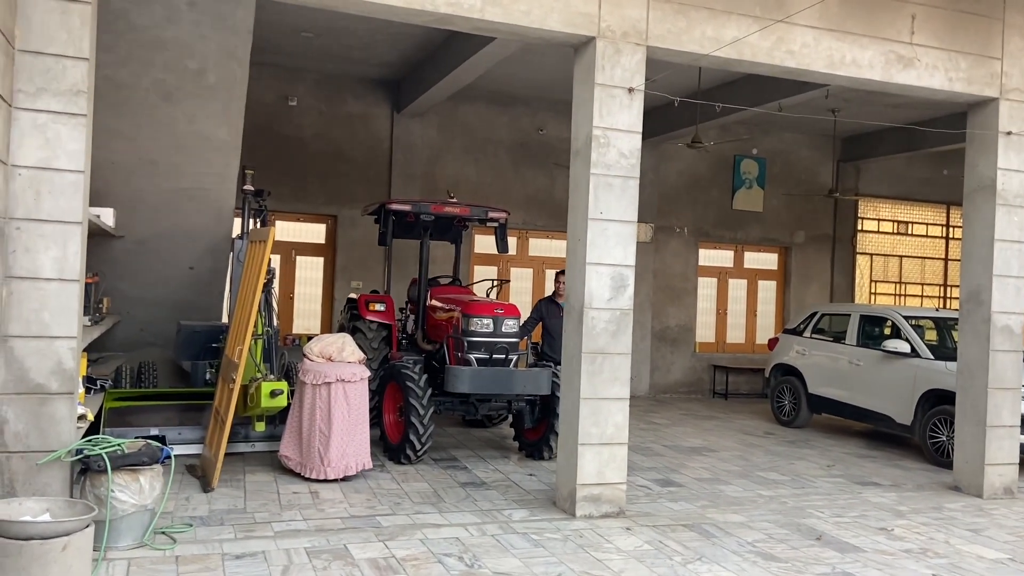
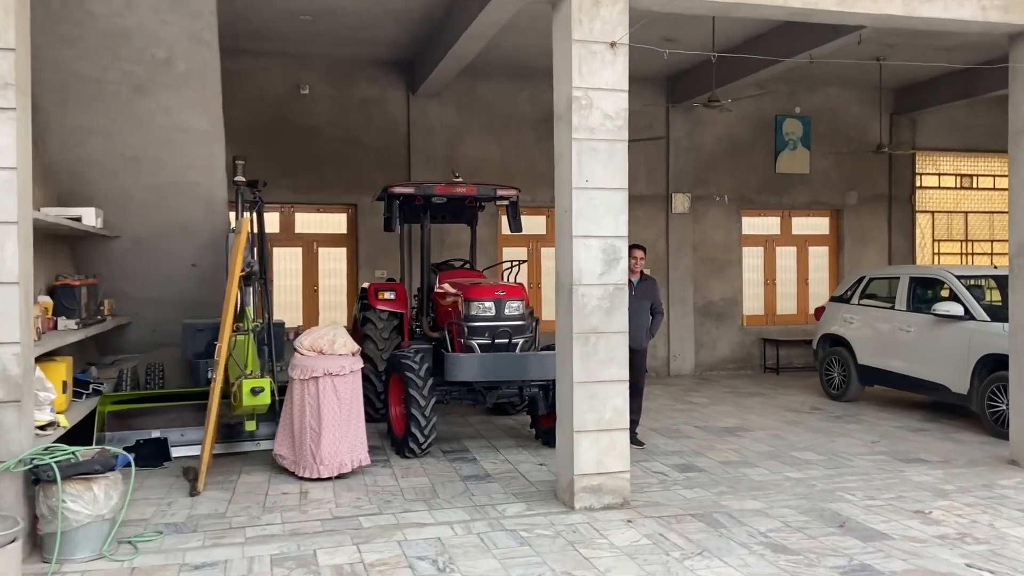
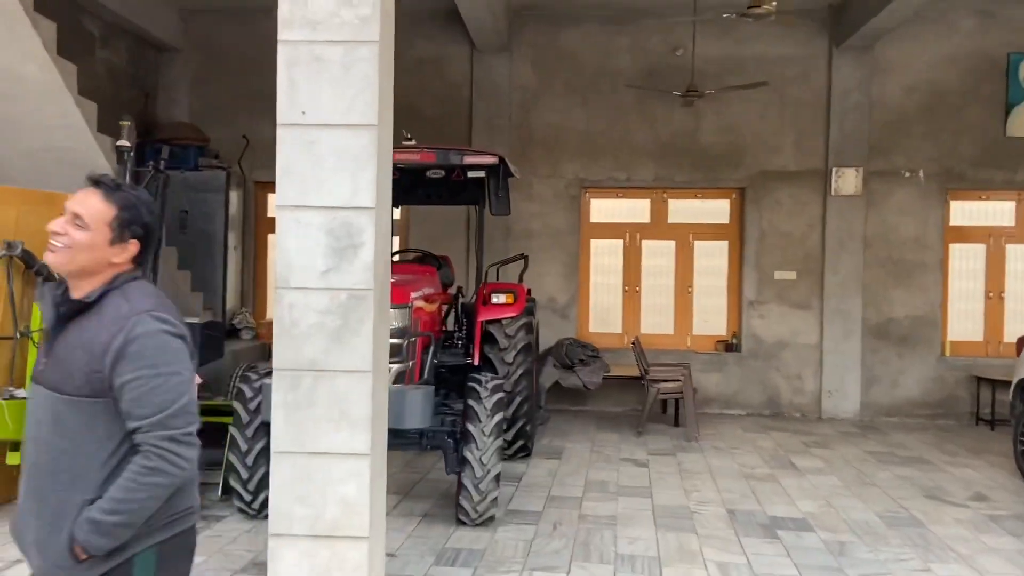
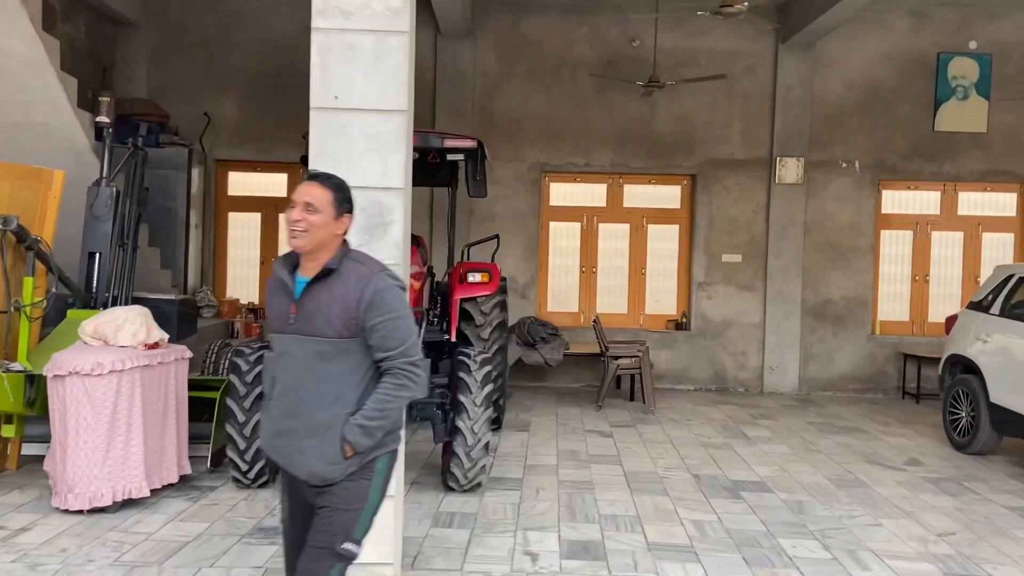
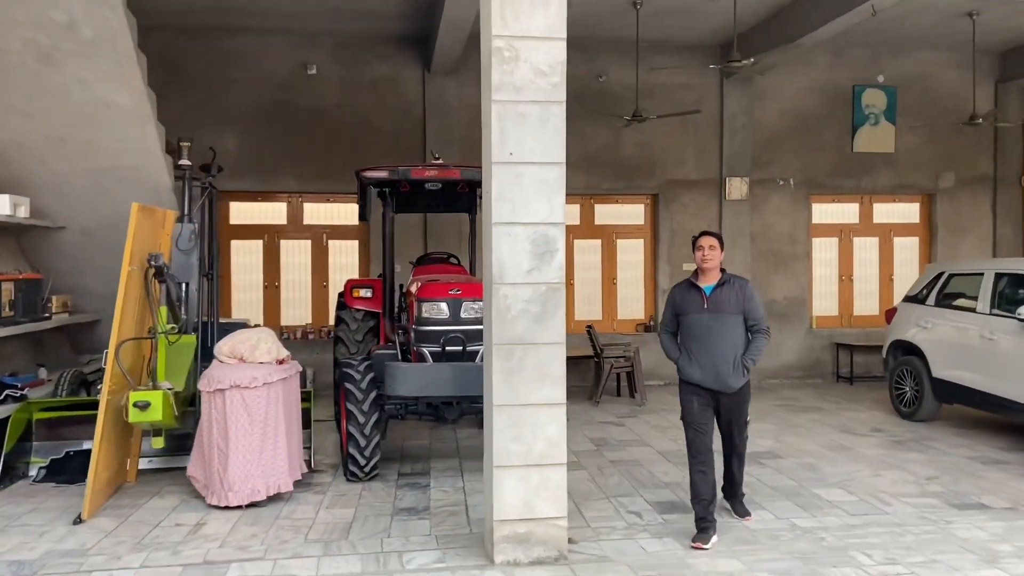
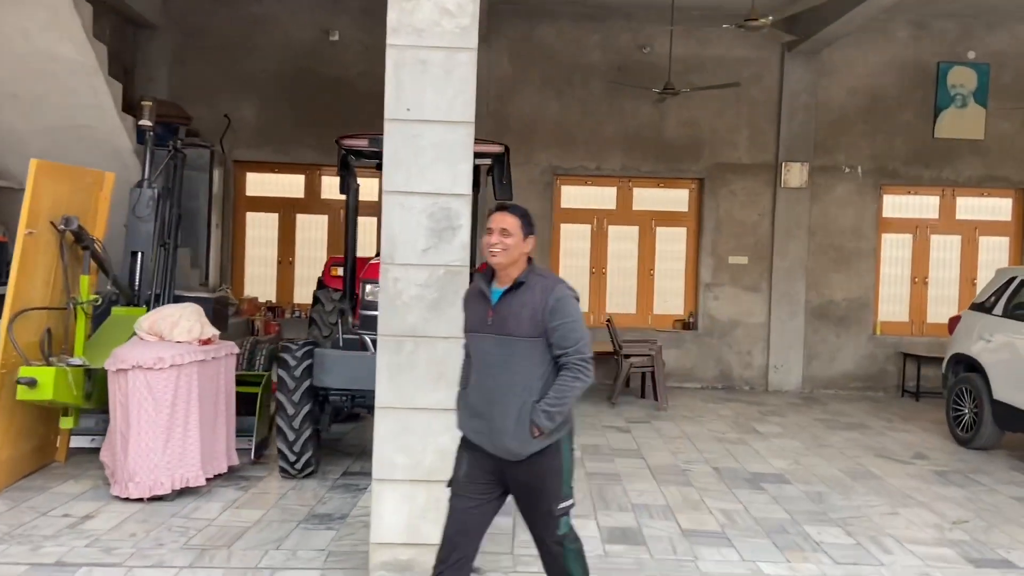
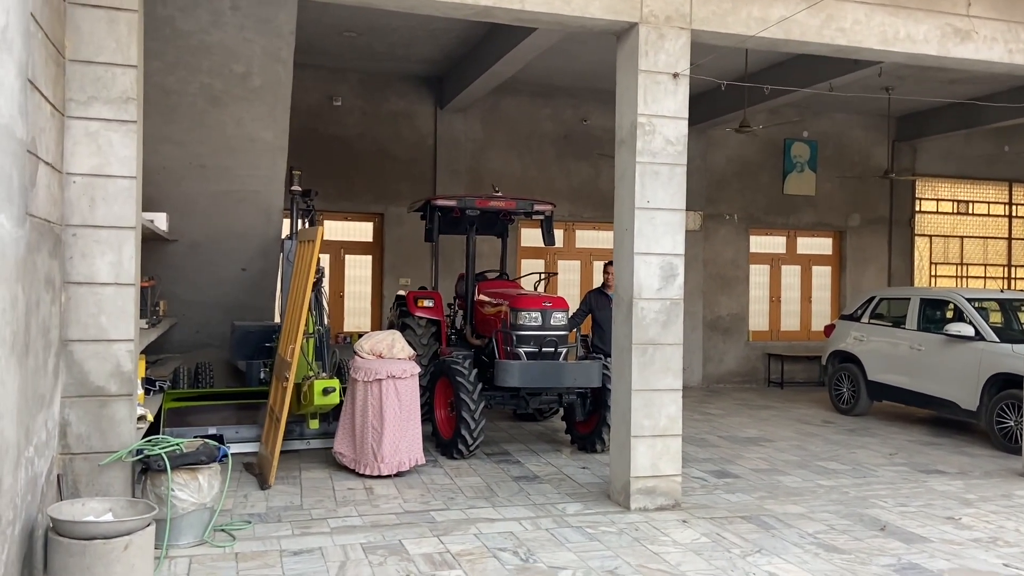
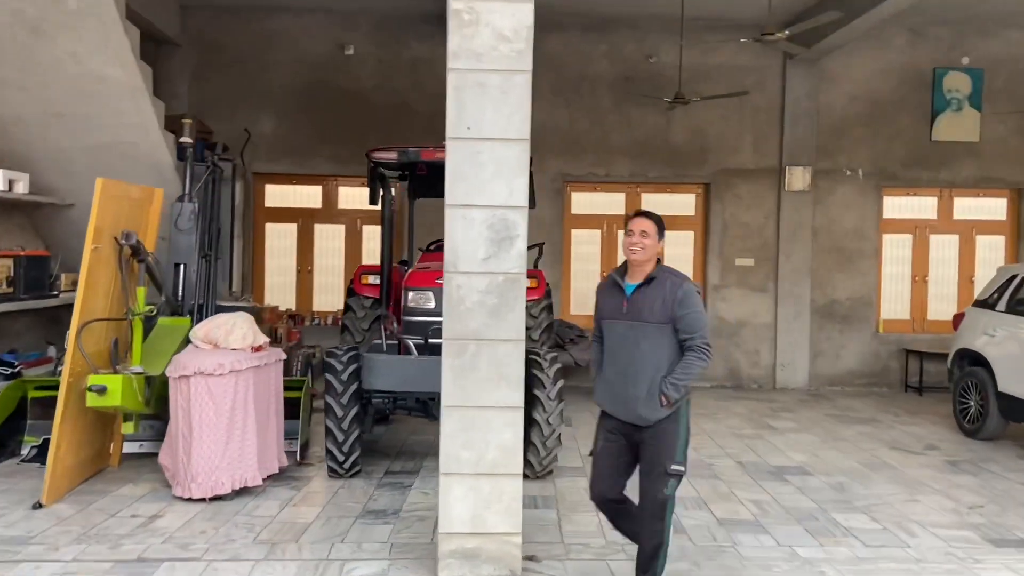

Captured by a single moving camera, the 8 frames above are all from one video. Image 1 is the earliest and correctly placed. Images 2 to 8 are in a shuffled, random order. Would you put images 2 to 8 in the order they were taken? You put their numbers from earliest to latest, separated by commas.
7, 2, 5, 8, 6, 4, 3
